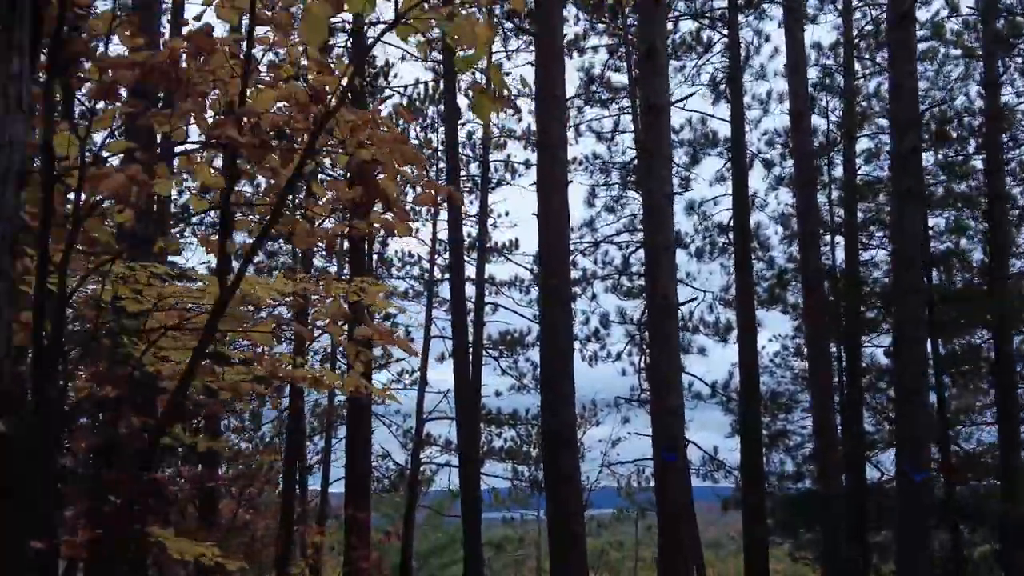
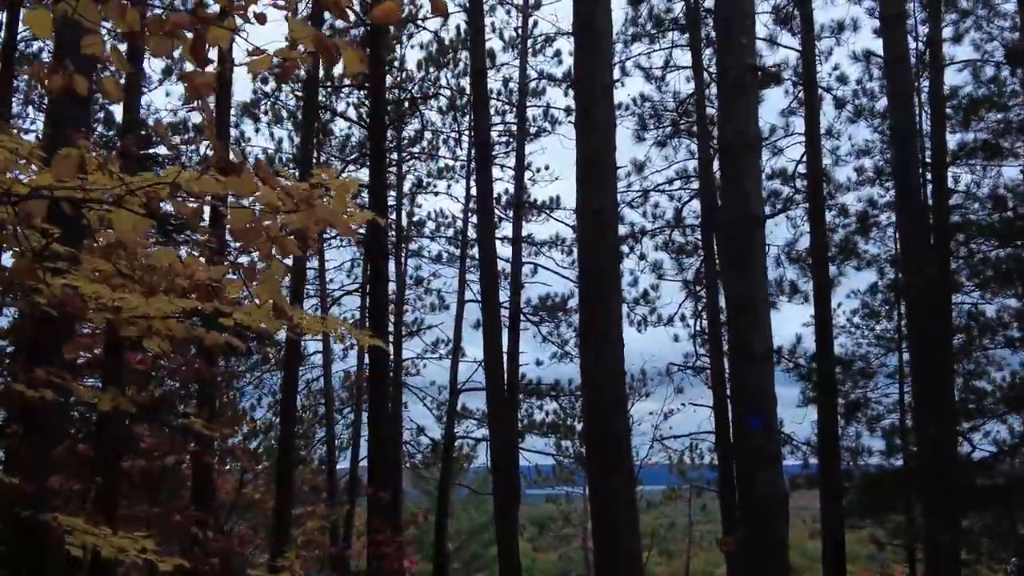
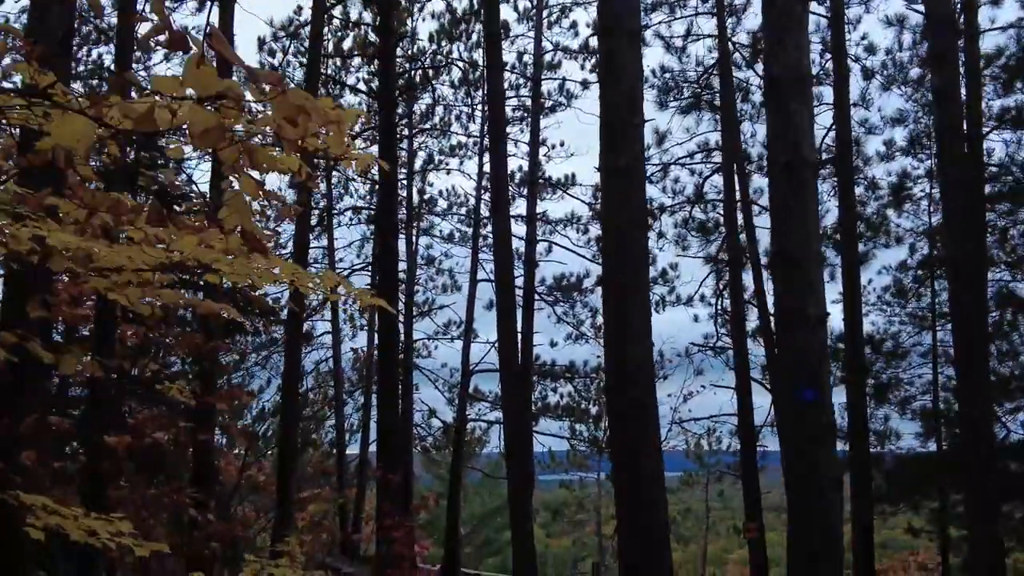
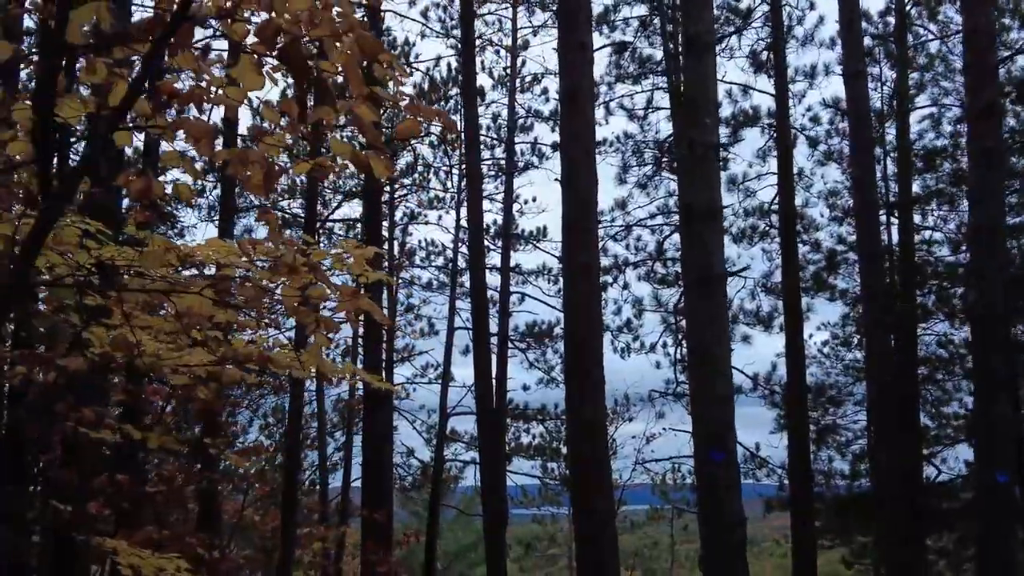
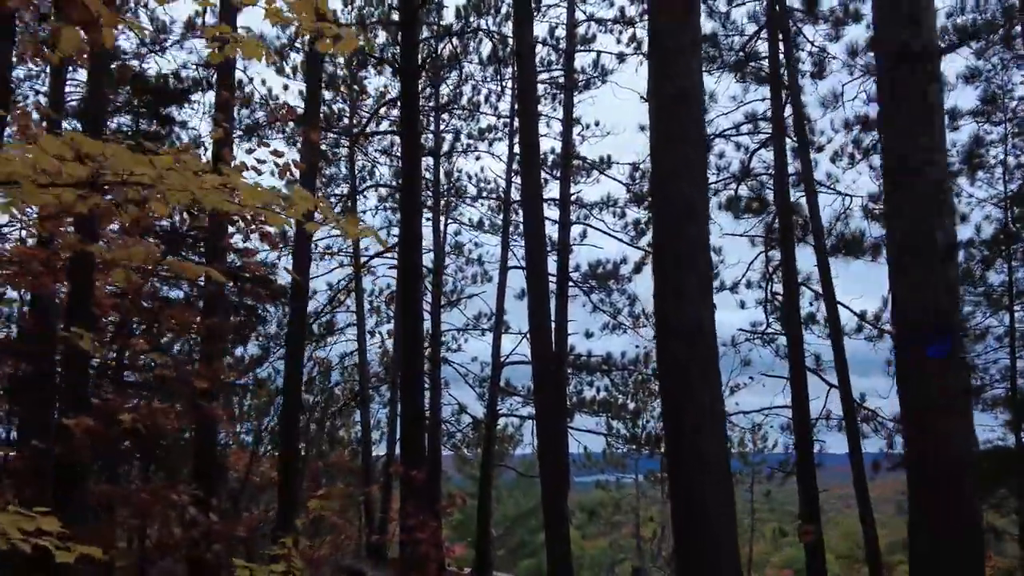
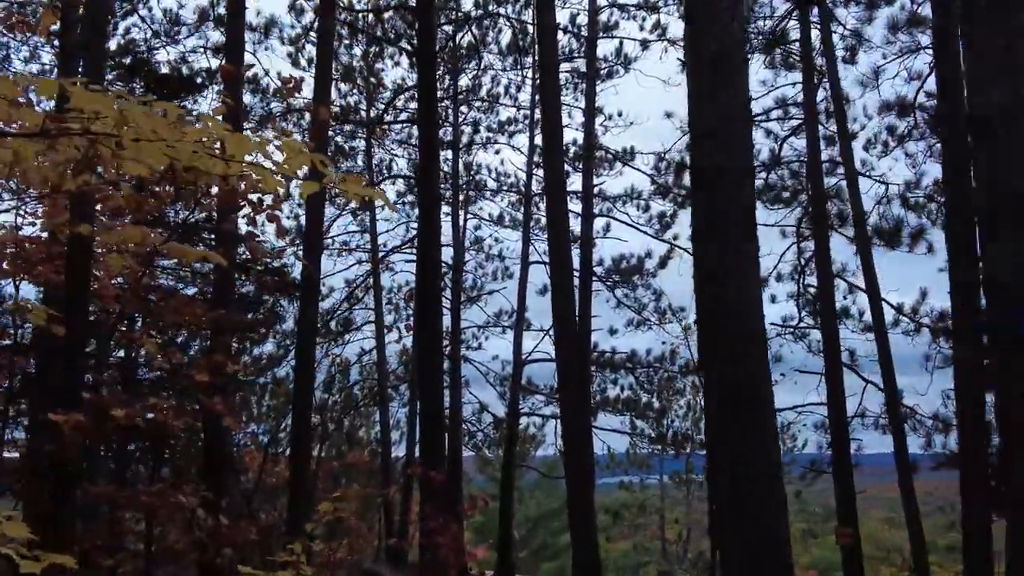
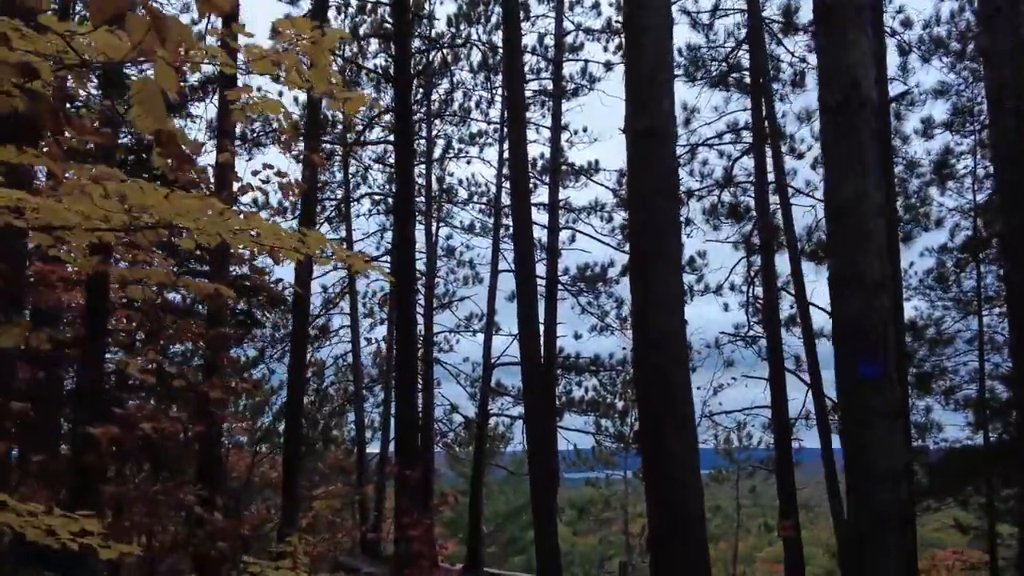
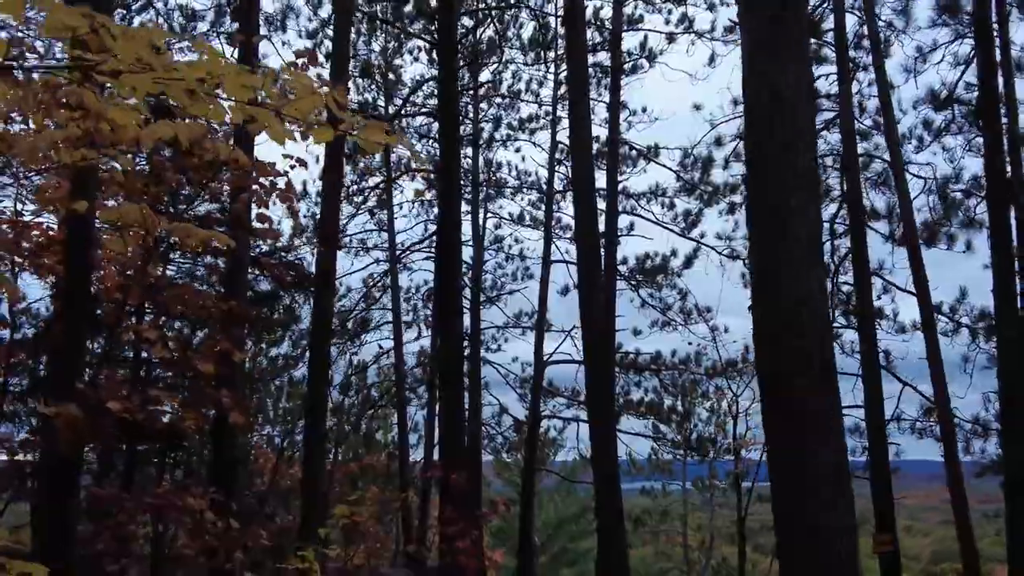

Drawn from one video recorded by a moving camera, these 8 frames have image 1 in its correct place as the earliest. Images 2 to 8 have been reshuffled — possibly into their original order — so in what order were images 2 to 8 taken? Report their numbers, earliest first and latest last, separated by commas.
4, 2, 3, 7, 5, 6, 8
